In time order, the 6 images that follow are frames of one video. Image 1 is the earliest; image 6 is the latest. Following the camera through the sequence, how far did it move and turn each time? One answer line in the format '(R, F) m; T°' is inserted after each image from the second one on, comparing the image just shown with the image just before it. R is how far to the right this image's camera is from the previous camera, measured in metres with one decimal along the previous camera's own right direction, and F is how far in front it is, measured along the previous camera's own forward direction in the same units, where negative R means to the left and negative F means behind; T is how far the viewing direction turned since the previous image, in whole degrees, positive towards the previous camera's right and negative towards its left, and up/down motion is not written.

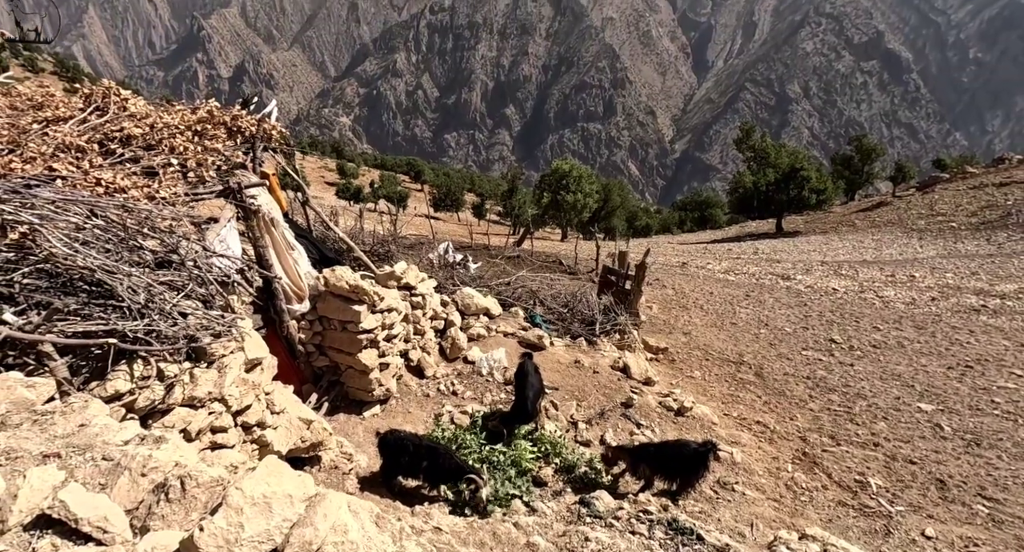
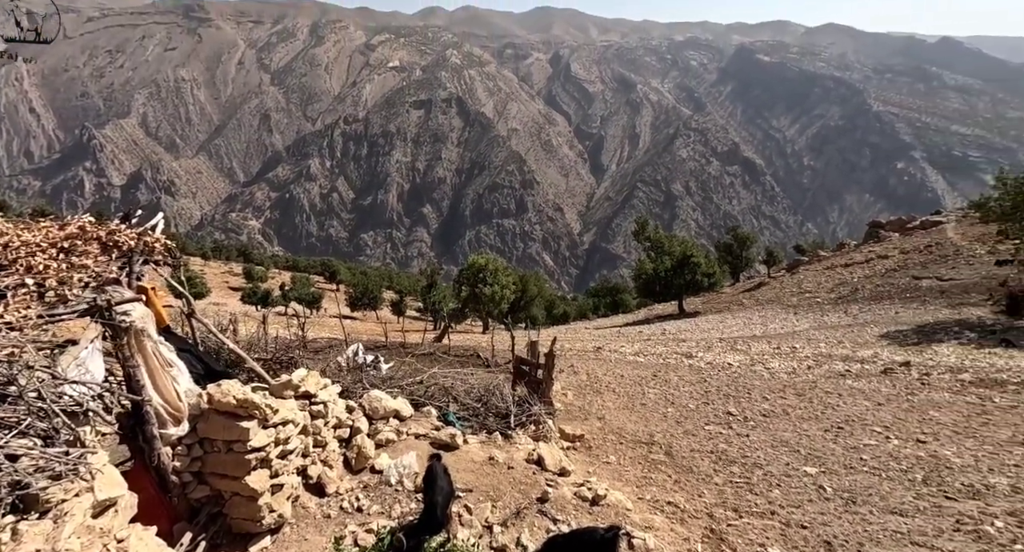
(+0.4, 0.0) m; +6°
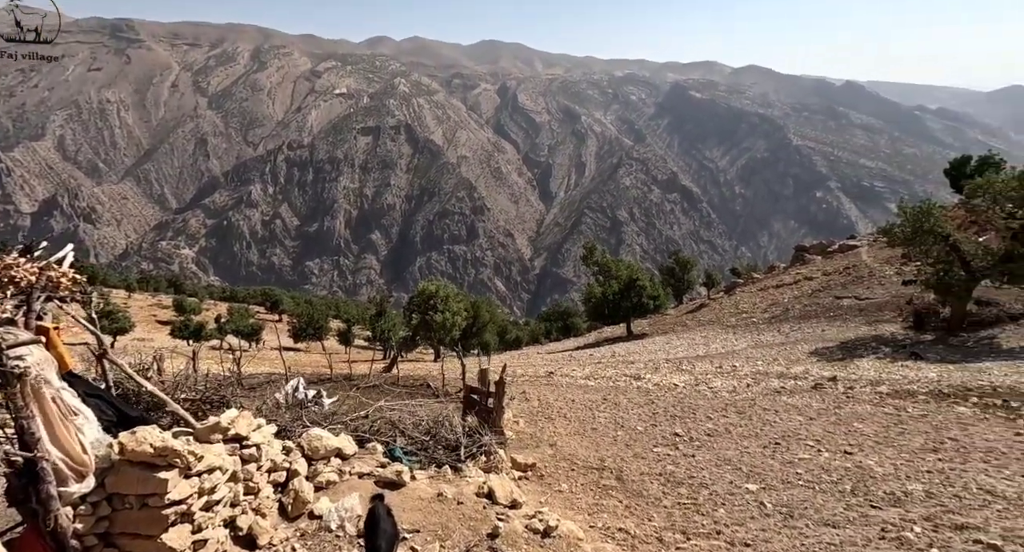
(0.0, -0.4) m; +4°
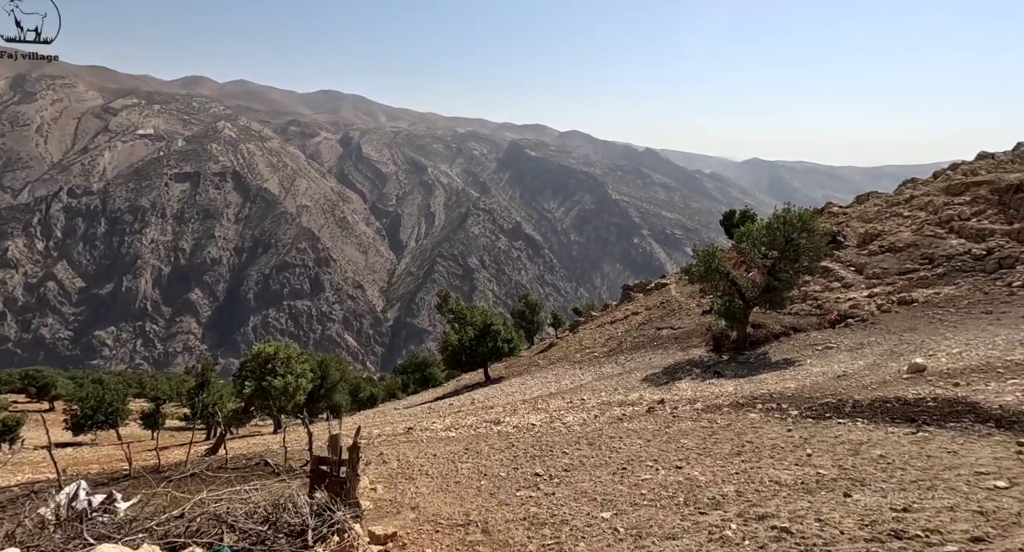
(+0.2, +0.7) m; +12°
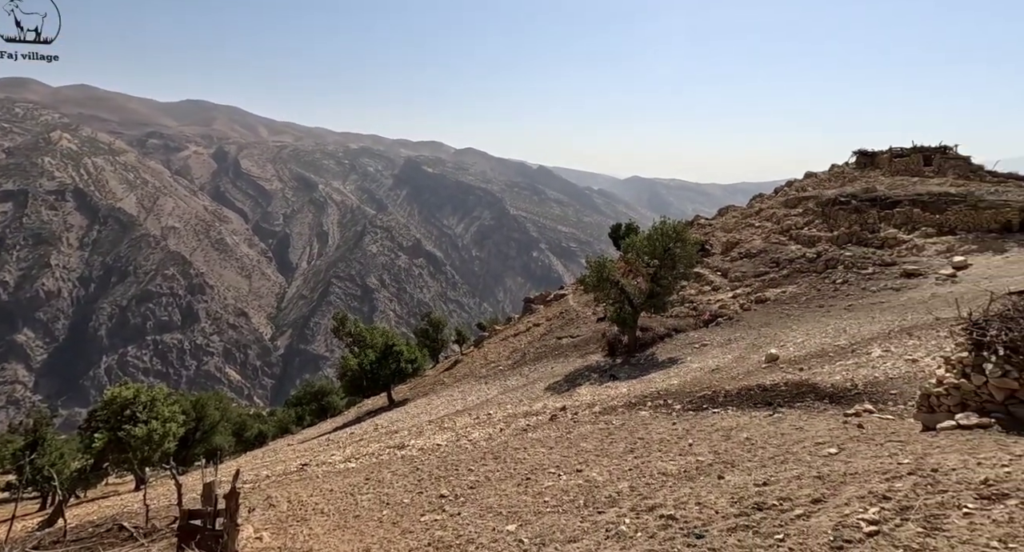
(+0.1, +0.9) m; +8°
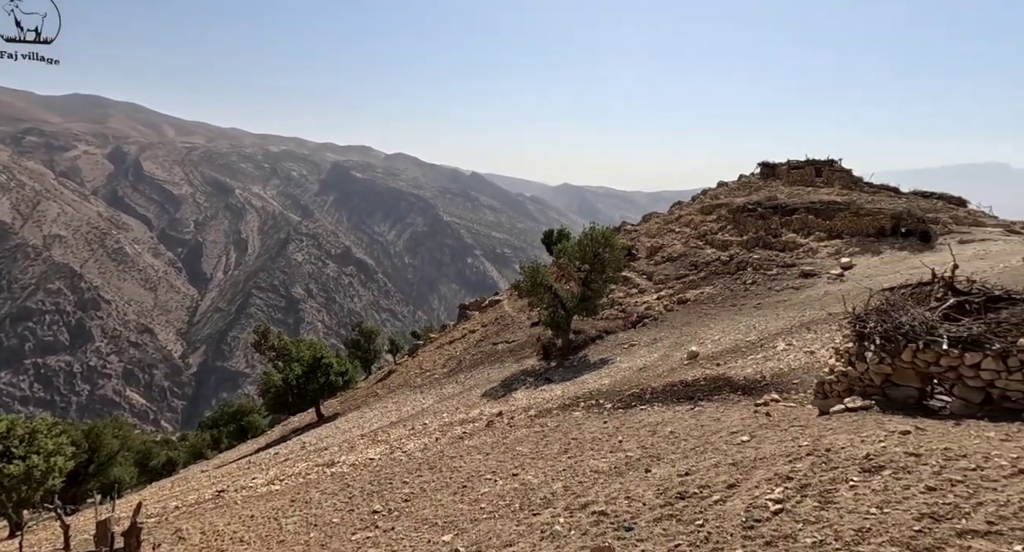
(+0.1, +0.8) m; +6°
